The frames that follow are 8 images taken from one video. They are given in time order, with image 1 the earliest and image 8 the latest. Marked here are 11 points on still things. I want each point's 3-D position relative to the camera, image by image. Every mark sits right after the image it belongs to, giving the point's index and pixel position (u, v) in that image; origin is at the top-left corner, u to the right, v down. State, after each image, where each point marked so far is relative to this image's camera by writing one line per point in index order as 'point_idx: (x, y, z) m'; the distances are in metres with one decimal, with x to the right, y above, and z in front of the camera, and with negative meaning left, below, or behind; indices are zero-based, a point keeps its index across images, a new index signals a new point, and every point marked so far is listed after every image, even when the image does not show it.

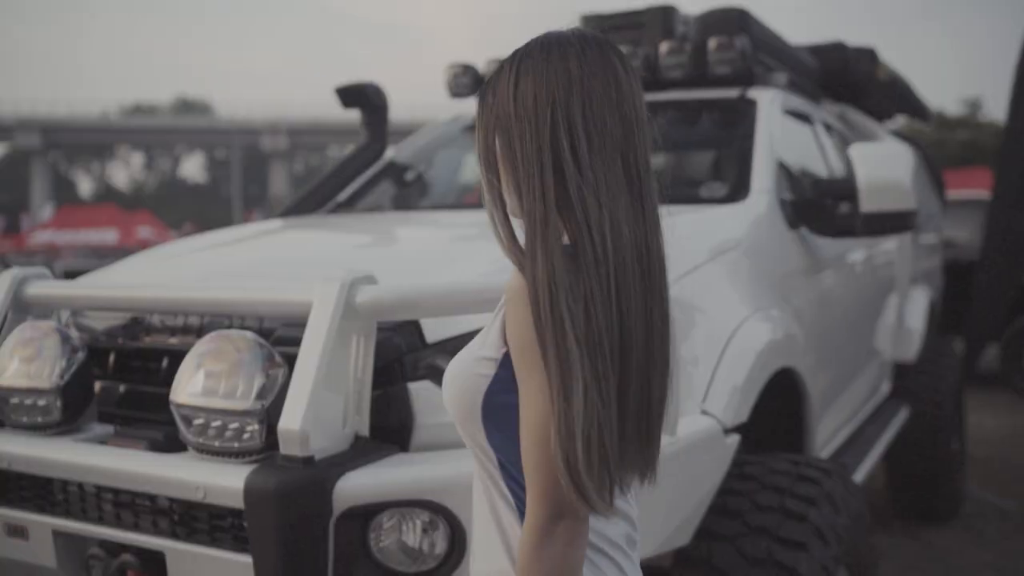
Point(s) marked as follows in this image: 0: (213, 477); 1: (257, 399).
0: (-0.5, -0.3, +1.7) m
1: (-0.4, -0.2, +1.7) m
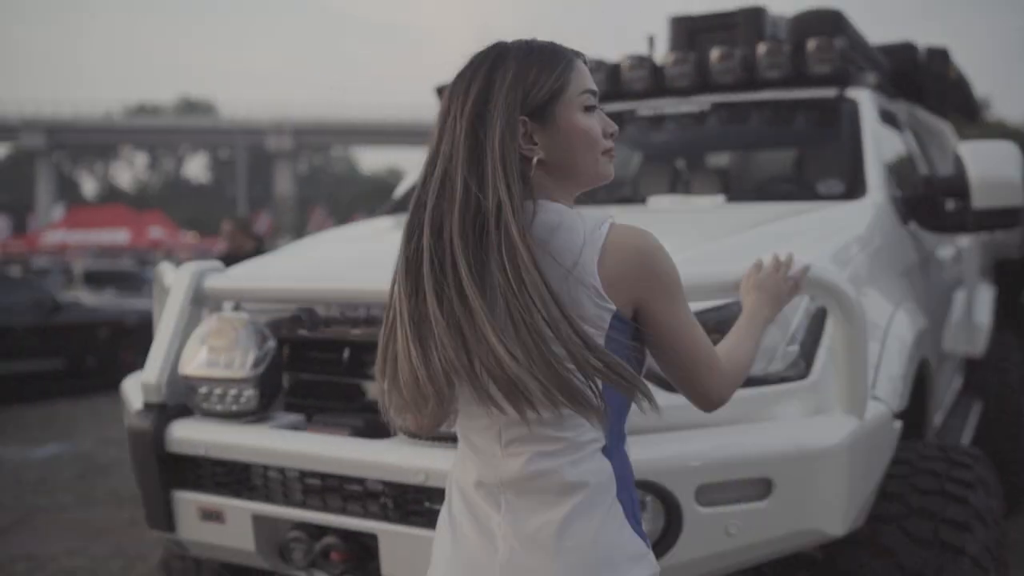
0: (-0.1, -0.3, +1.7) m
1: (0.0, -0.2, +1.8) m
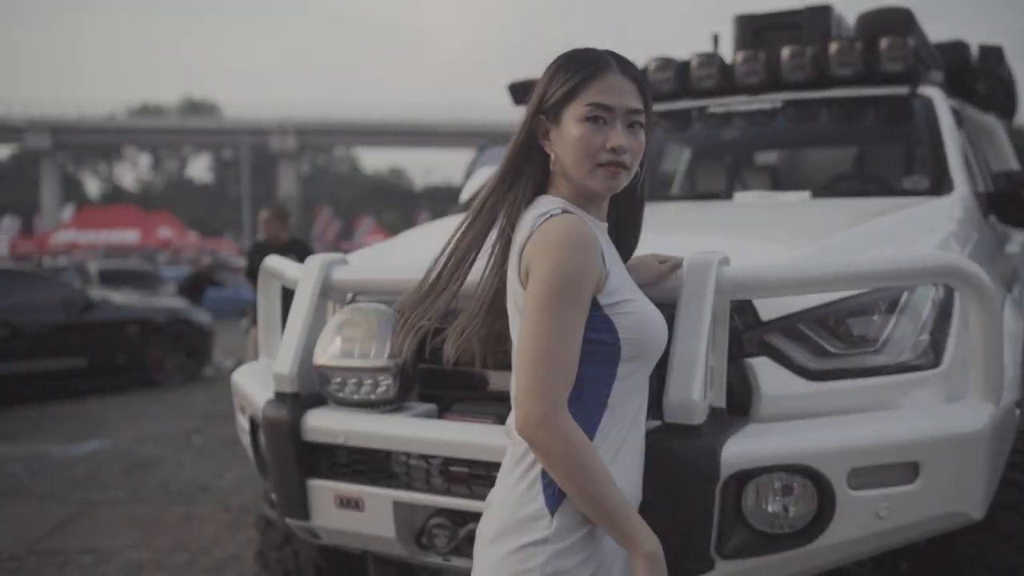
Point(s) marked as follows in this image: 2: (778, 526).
0: (+0.1, -0.3, +1.8) m
1: (+0.3, -0.1, +1.8) m
2: (+0.5, -0.4, +1.8) m
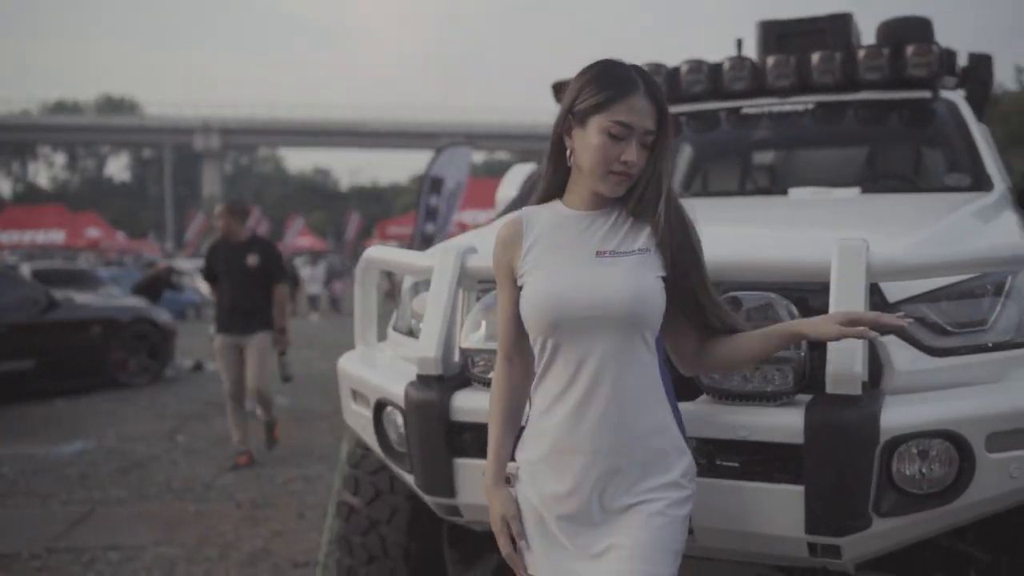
0: (+0.5, -0.2, +1.9) m
1: (+0.6, -0.1, +2.0) m
2: (+0.8, -0.4, +2.0) m
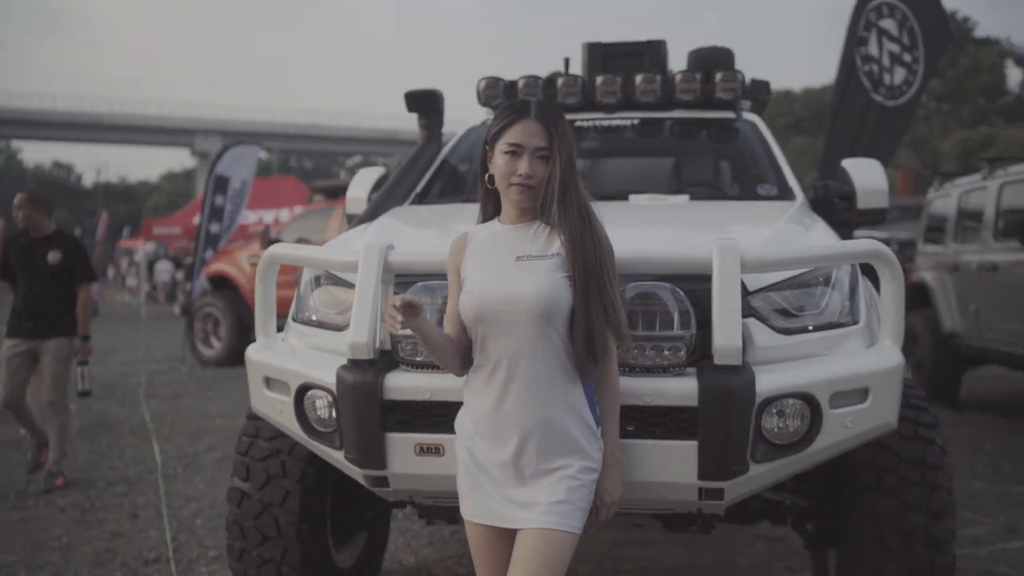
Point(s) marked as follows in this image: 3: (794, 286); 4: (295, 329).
0: (+0.3, -0.2, +2.3) m
1: (+0.4, -0.1, +2.4) m
2: (+0.6, -0.4, +2.4) m
3: (+0.7, 0.0, +2.7) m
4: (-0.6, -0.1, +2.9) m
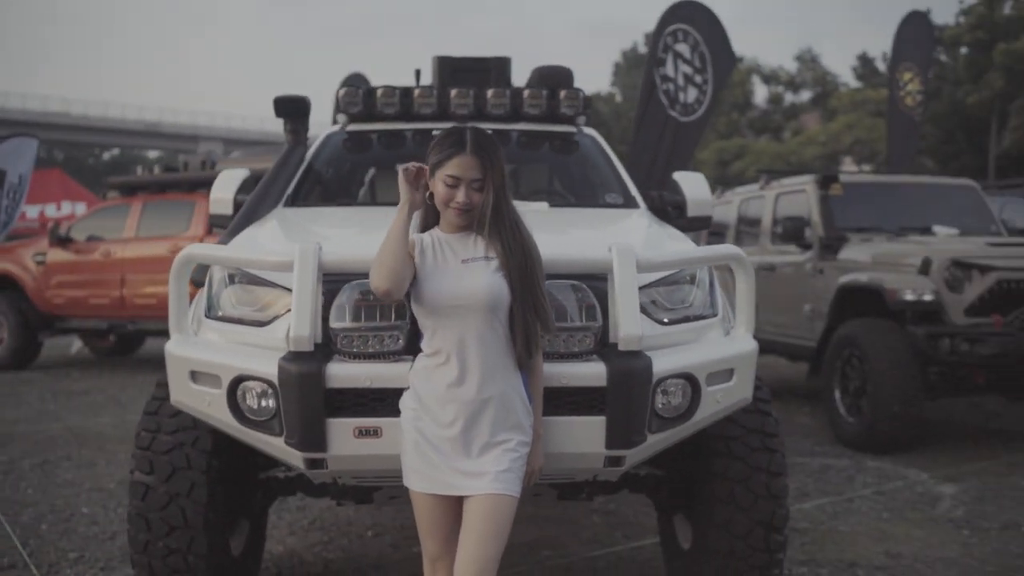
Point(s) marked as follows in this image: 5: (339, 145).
0: (+0.2, -0.2, +2.7) m
1: (+0.2, -0.1, +2.8) m
2: (+0.4, -0.3, +2.9) m
3: (+0.5, 0.0, +3.1) m
4: (-0.9, -0.1, +3.1) m
5: (-0.8, +0.7, +4.7) m
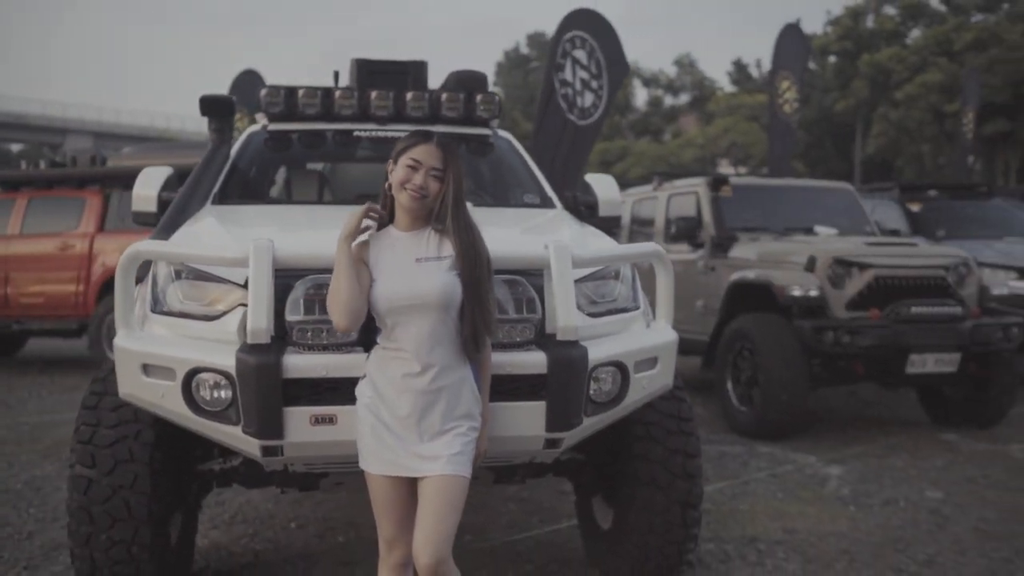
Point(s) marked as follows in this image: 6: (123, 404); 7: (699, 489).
0: (0.0, -0.2, +2.9) m
1: (+0.1, -0.1, +3.0) m
2: (+0.3, -0.3, +3.1) m
3: (+0.3, 0.0, +3.4) m
4: (-1.1, -0.1, +3.1) m
5: (-1.2, +0.7, +4.8) m
6: (-1.3, -0.4, +3.4) m
7: (+0.7, -0.7, +3.7) m
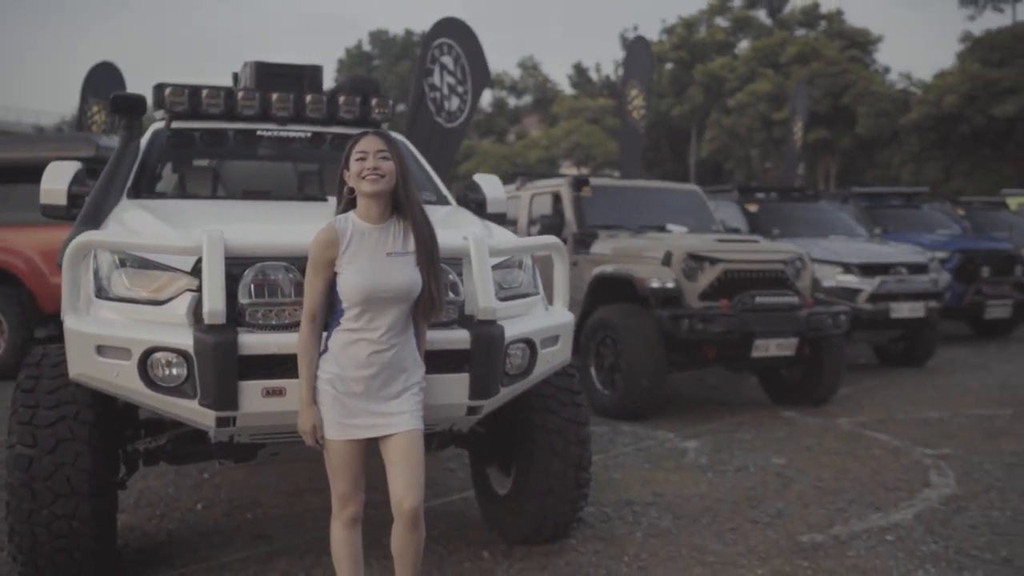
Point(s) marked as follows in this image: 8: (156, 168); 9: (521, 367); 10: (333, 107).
0: (-0.2, -0.2, +3.3) m
1: (-0.2, 0.0, +3.4) m
2: (0.0, -0.3, +3.5) m
3: (0.0, +0.1, +3.8) m
4: (-1.4, -0.1, +3.4) m
5: (-1.7, +0.7, +5.0) m
6: (-1.6, -0.3, +3.6) m
7: (+0.3, -0.7, +4.2) m
8: (-1.7, +0.6, +4.8) m
9: (0.0, -0.3, +3.6) m
10: (-0.9, +0.9, +5.3) m
